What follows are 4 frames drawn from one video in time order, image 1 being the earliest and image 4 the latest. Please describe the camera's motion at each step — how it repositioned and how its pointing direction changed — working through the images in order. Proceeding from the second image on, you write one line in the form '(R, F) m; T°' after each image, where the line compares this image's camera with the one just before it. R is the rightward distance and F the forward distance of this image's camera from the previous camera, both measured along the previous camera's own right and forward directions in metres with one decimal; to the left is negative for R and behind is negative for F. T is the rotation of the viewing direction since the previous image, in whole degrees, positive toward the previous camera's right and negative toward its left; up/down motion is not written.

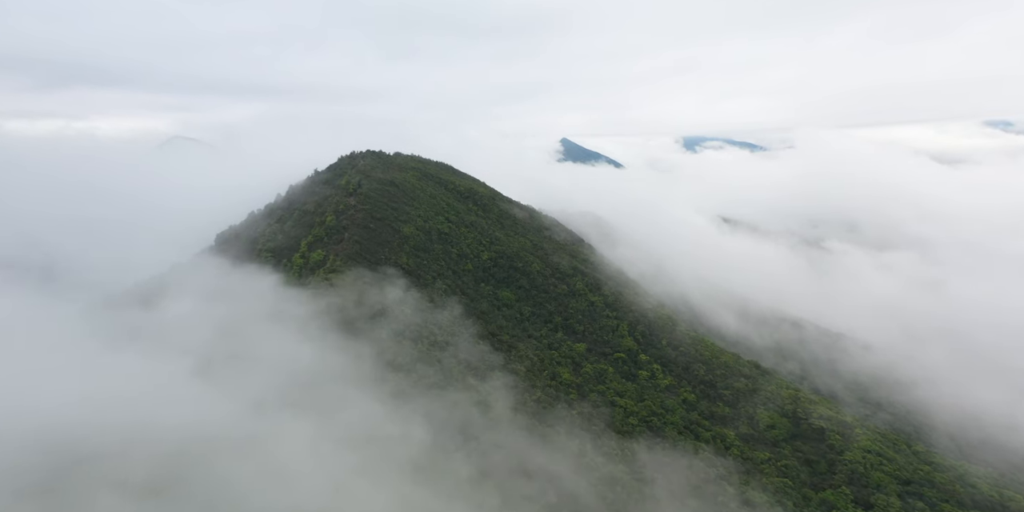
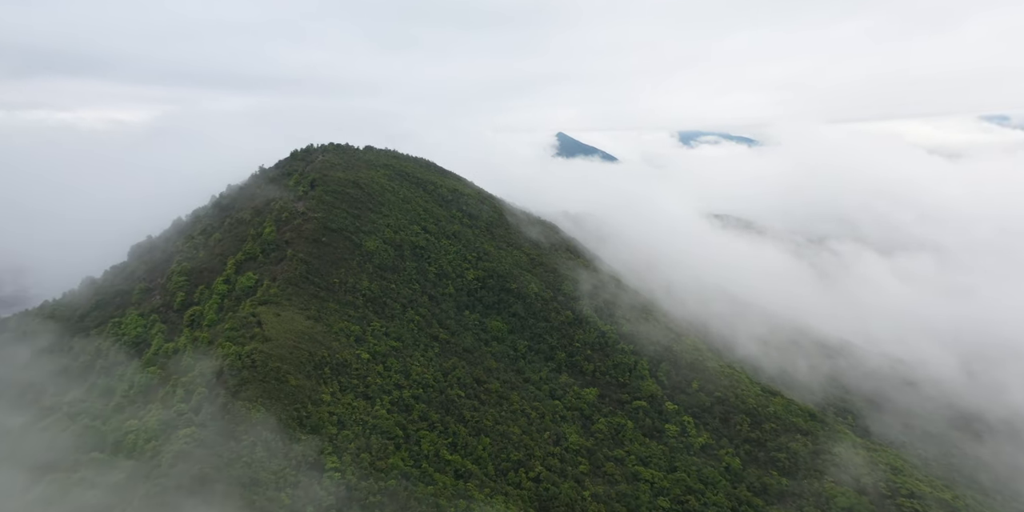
(+0.4, +14.4) m; 0°
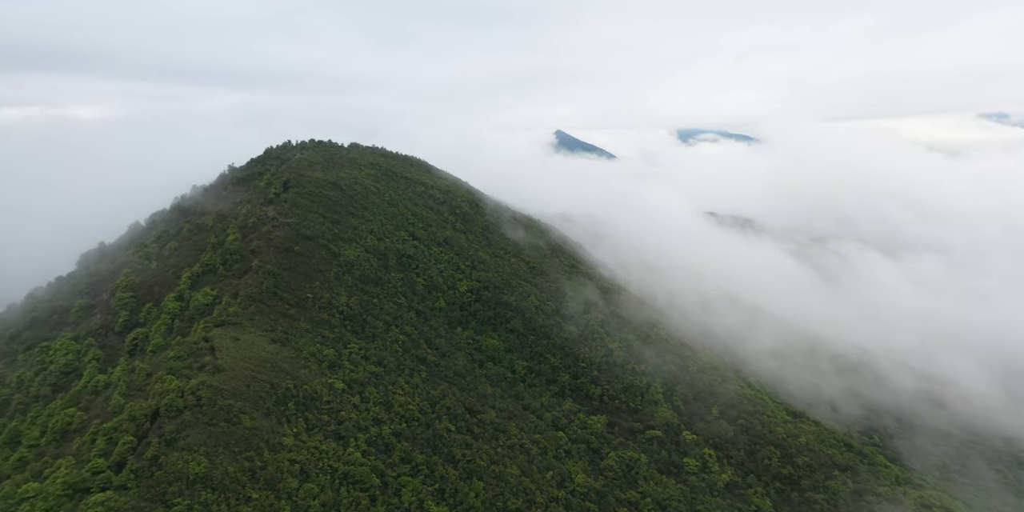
(+0.1, +6.2) m; 0°
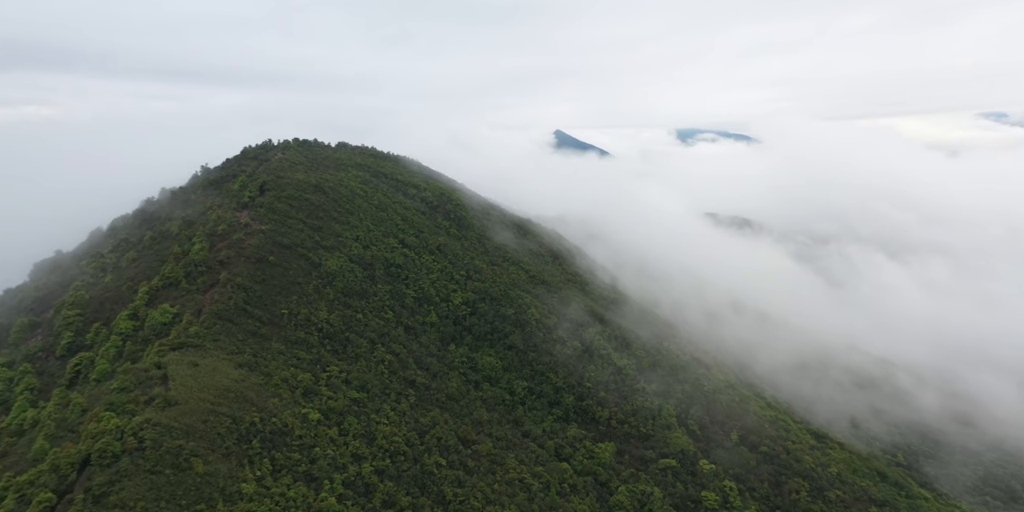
(+0.1, +4.6) m; 0°
